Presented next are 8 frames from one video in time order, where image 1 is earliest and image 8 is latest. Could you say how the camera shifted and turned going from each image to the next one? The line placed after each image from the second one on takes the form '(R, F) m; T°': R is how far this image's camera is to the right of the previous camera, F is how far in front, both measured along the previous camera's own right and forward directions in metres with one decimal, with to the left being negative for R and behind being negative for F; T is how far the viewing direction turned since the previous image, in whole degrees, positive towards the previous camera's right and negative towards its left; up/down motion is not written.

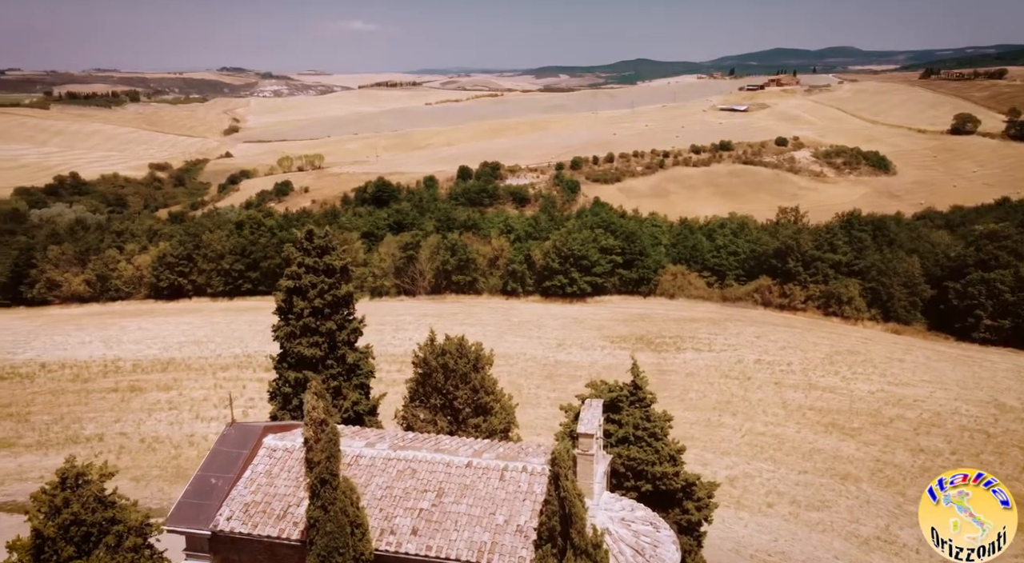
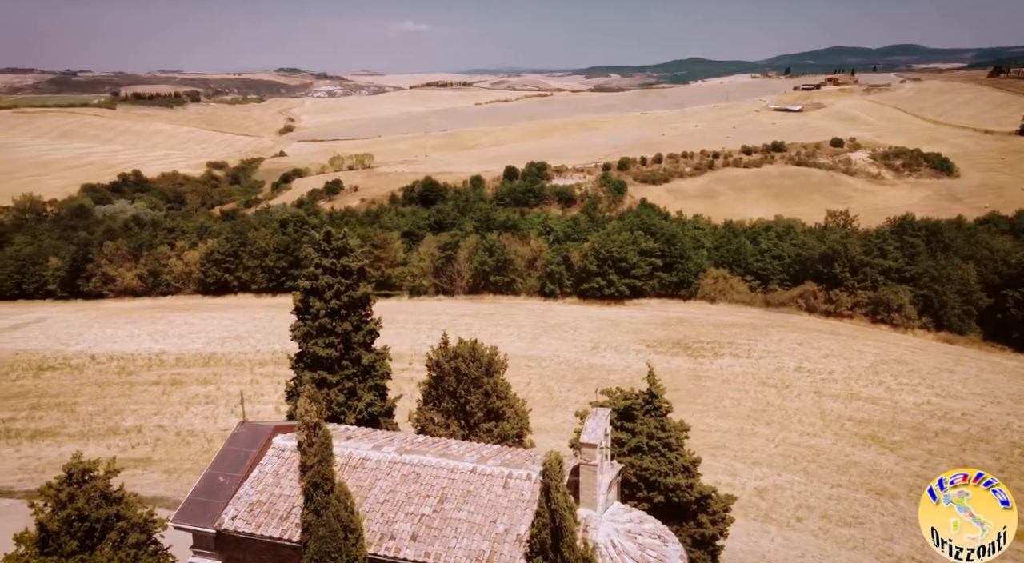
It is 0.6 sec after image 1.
(+0.8, +0.2) m; -4°
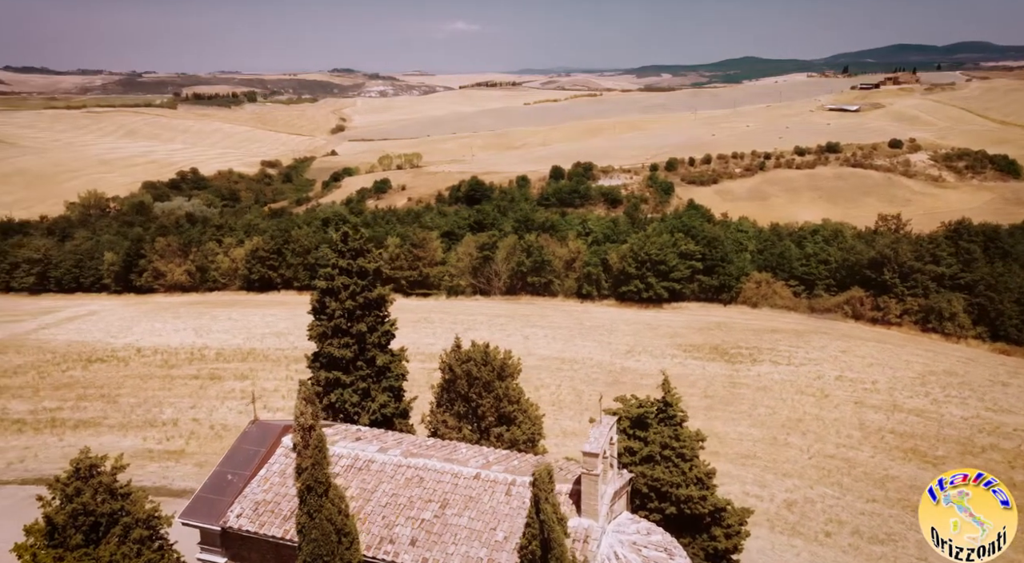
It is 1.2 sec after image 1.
(+0.8, +0.2) m; -4°
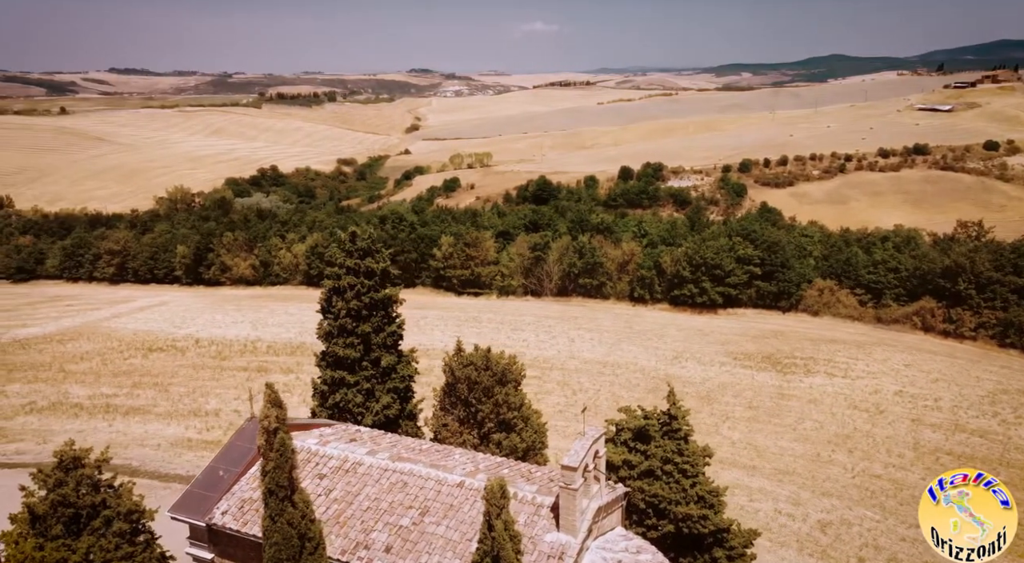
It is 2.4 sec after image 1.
(+1.6, +0.4) m; -6°
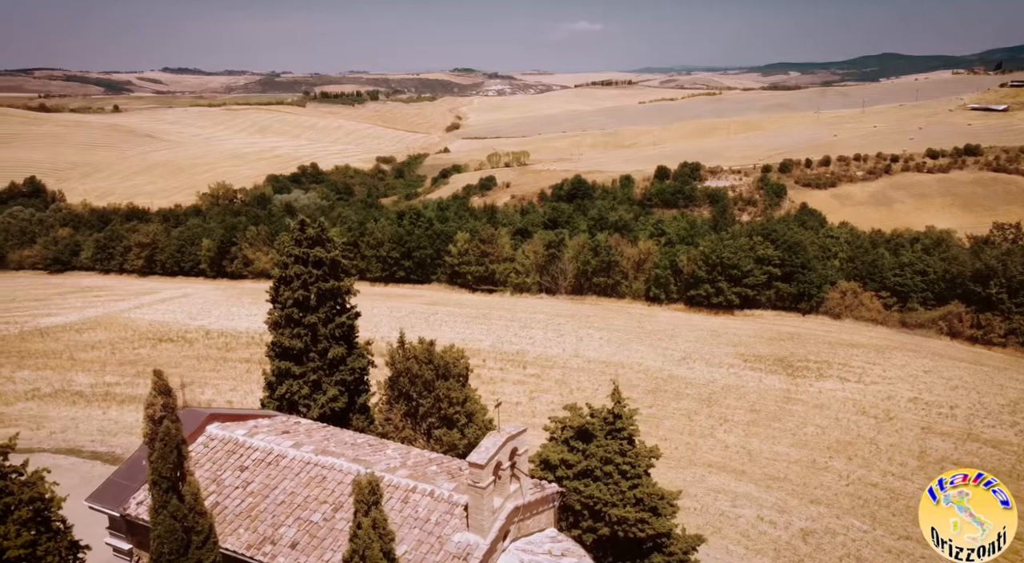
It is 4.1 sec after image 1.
(+2.2, +0.6) m; -3°
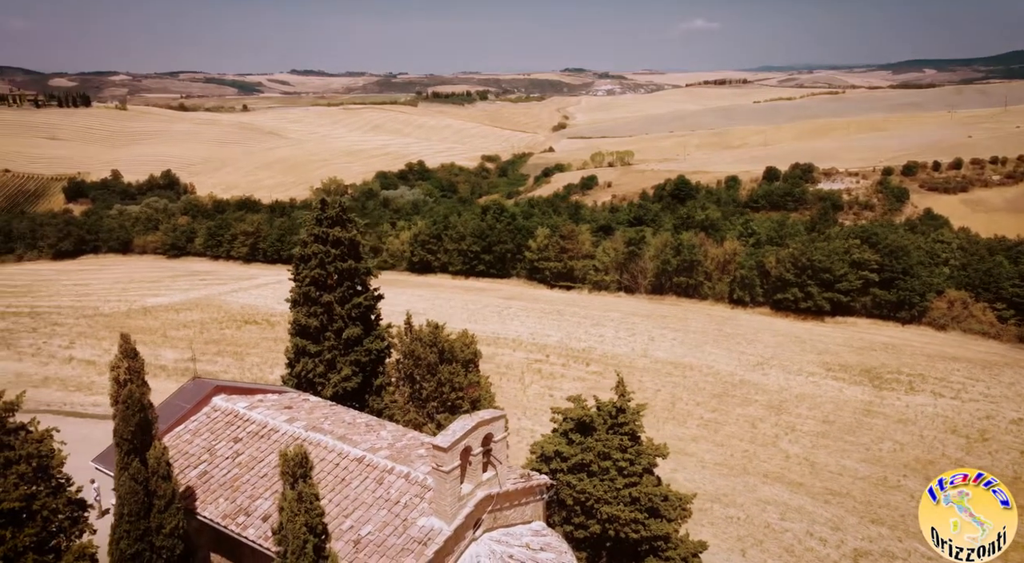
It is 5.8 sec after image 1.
(+2.1, +0.7) m; -8°
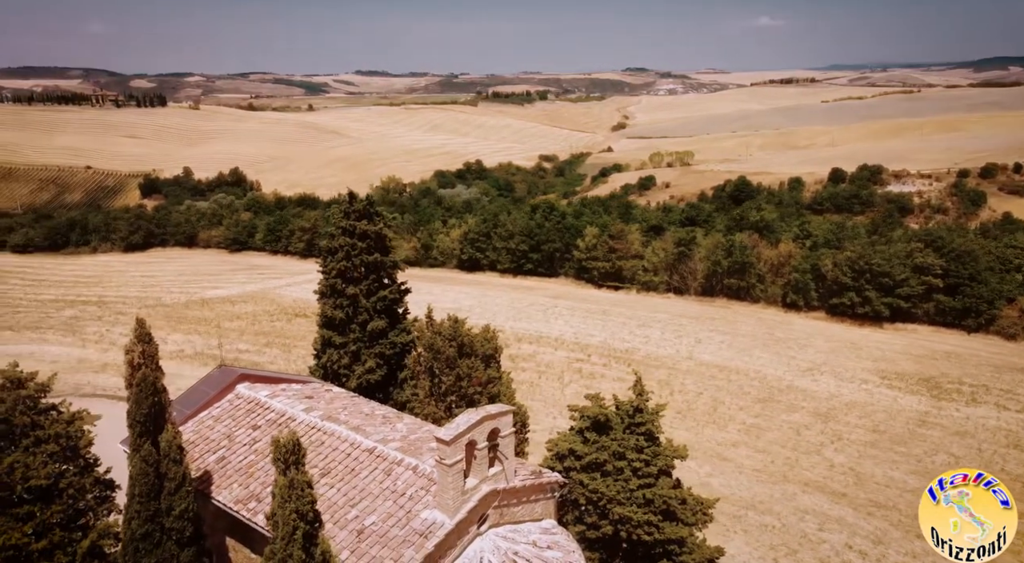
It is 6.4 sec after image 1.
(+0.8, +0.2) m; -4°
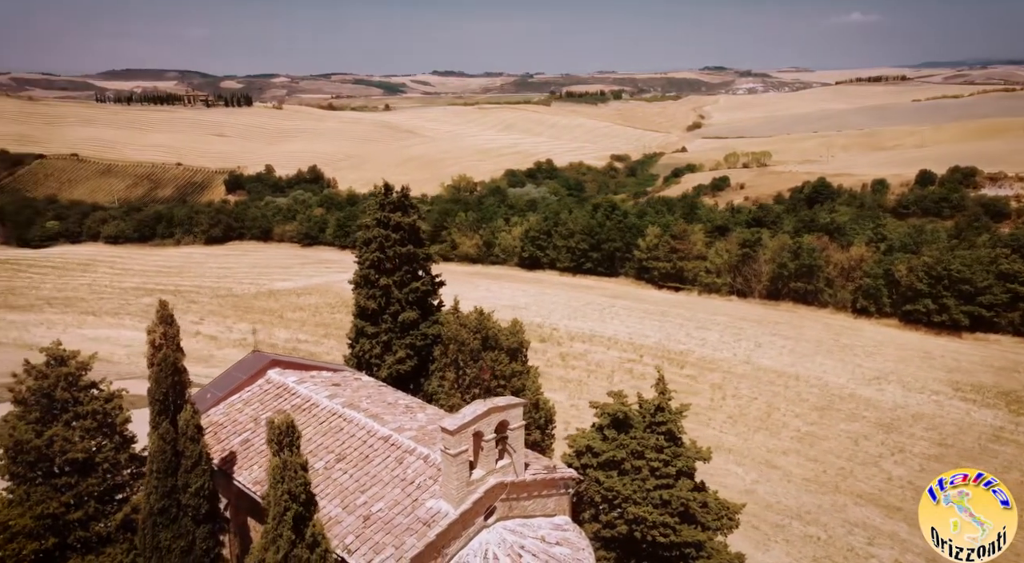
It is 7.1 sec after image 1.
(+0.9, +0.2) m; -5°
